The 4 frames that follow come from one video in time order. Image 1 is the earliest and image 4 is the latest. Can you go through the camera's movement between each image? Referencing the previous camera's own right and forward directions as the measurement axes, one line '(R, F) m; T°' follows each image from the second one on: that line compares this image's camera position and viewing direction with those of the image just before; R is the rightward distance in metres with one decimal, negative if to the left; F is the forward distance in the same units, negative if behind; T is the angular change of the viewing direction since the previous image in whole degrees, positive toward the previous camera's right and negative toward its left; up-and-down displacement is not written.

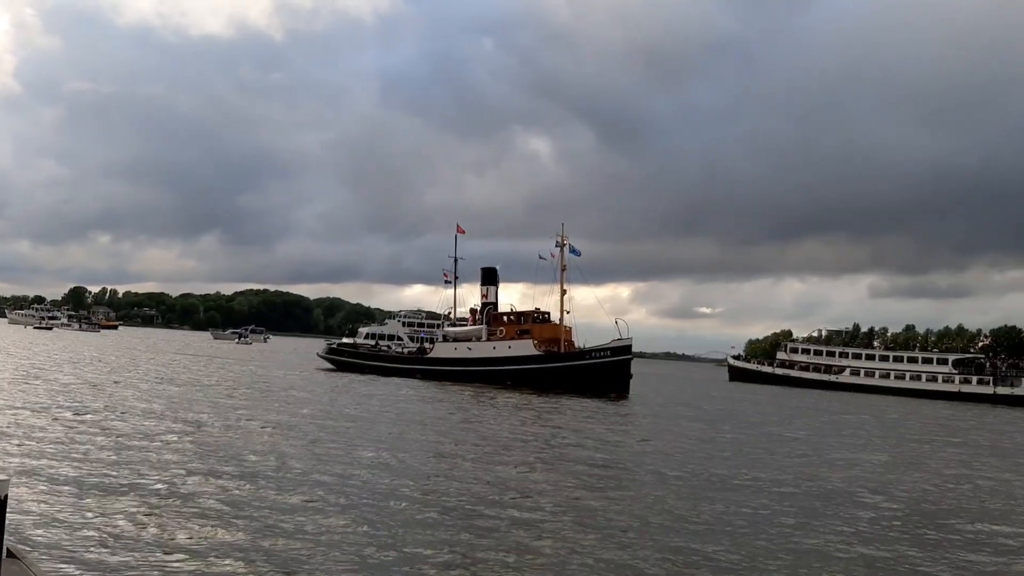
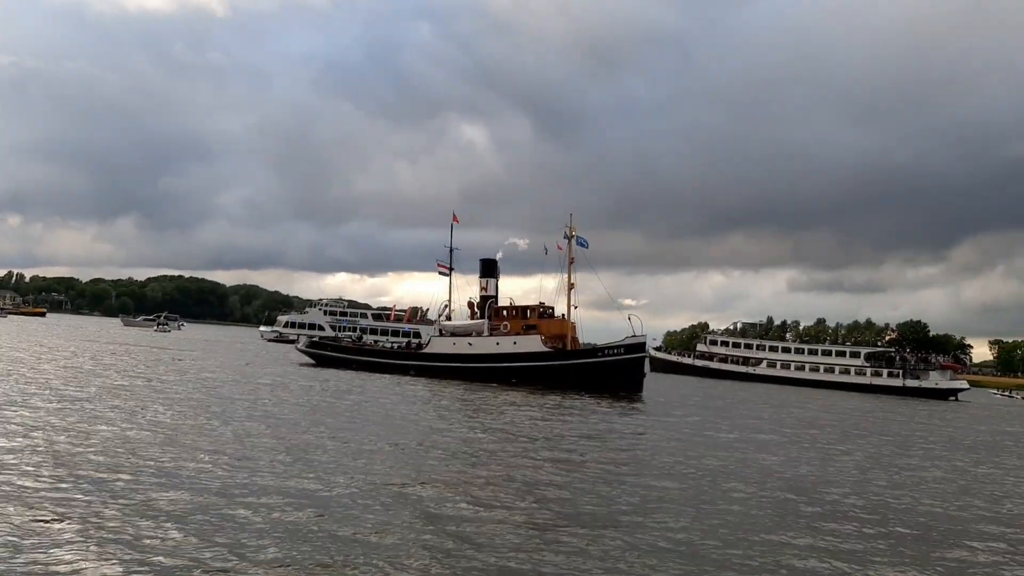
(-1.9, +1.3) m; +5°
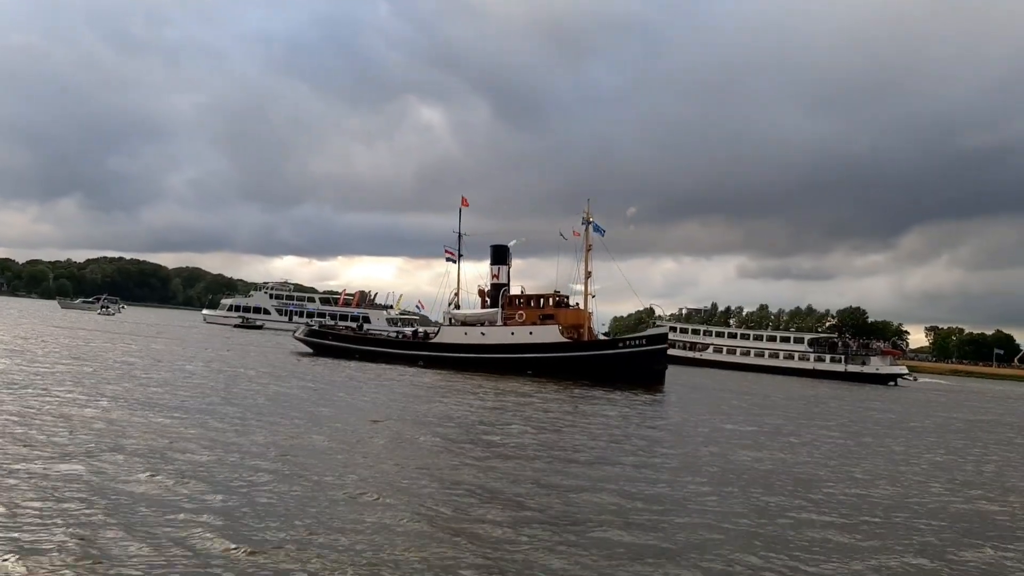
(-1.5, +0.8) m; +3°
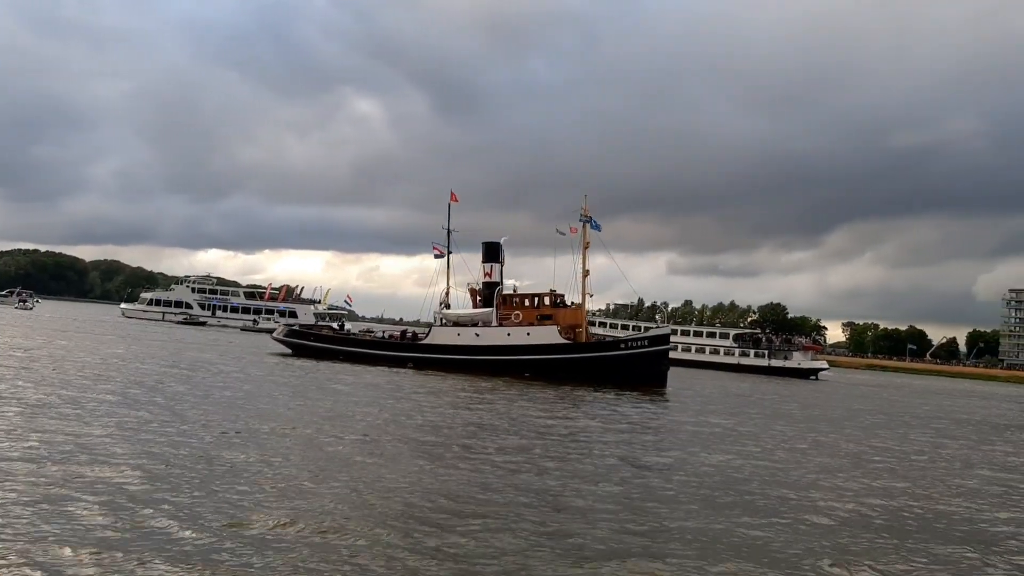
(-1.4, +0.7) m; +4°
